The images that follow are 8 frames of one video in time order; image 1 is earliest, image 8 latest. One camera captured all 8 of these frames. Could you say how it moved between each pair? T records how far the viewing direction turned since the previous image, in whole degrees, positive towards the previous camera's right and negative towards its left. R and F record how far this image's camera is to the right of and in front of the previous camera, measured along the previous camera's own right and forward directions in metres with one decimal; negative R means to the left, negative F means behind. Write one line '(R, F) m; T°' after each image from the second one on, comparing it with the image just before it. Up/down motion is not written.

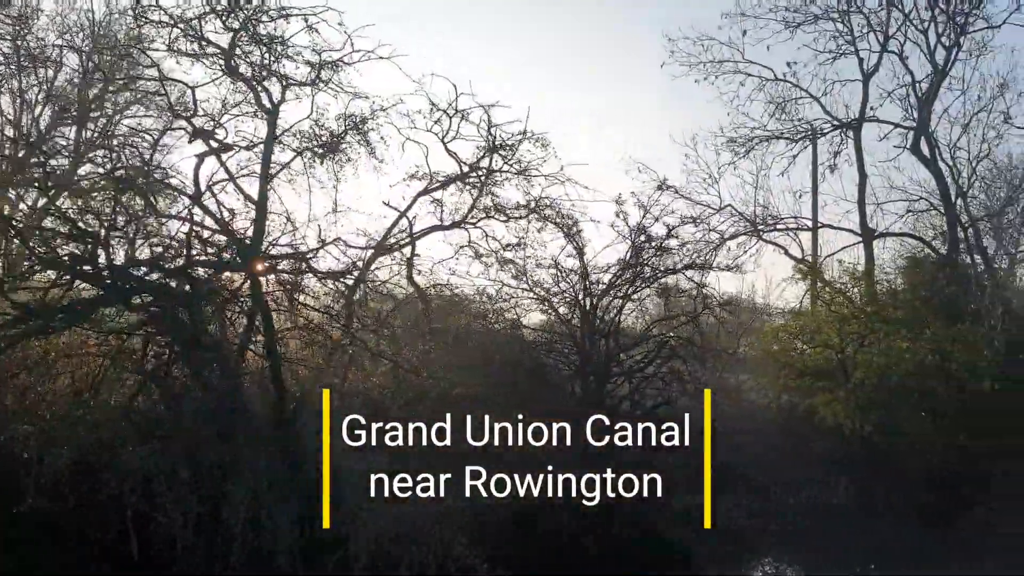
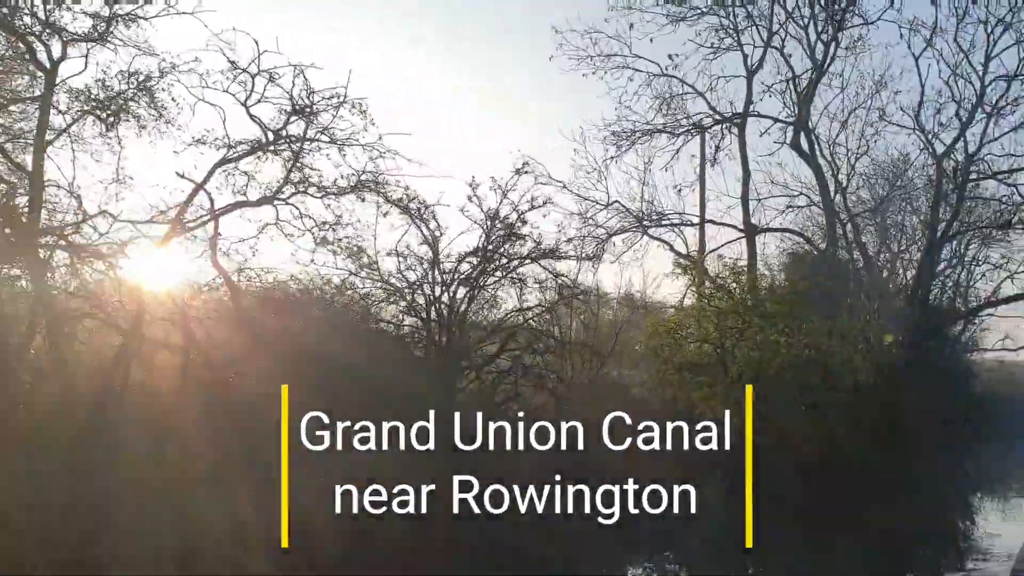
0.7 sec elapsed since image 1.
(+0.4, +0.5) m; +5°
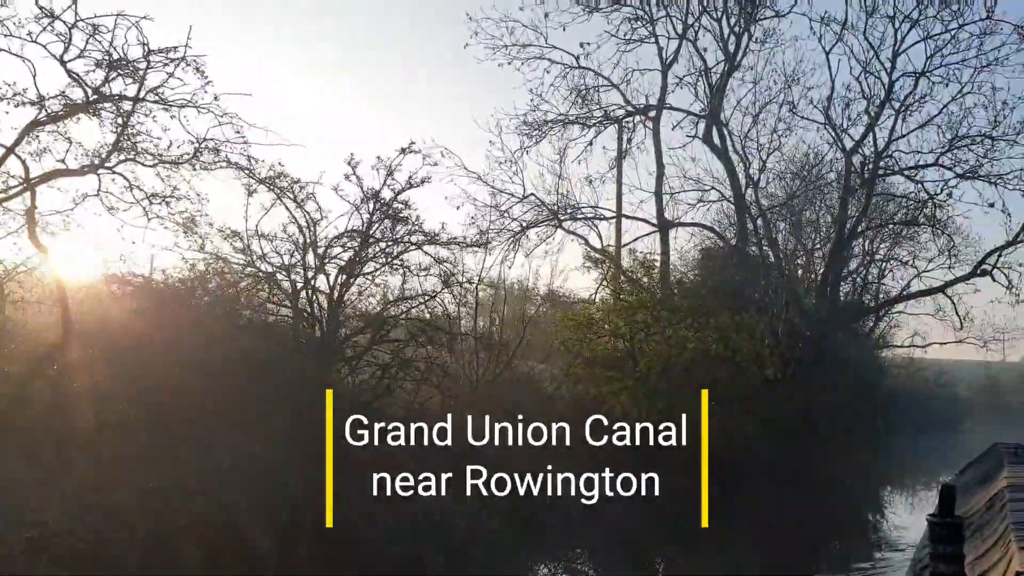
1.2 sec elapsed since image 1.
(+0.3, +0.4) m; +4°
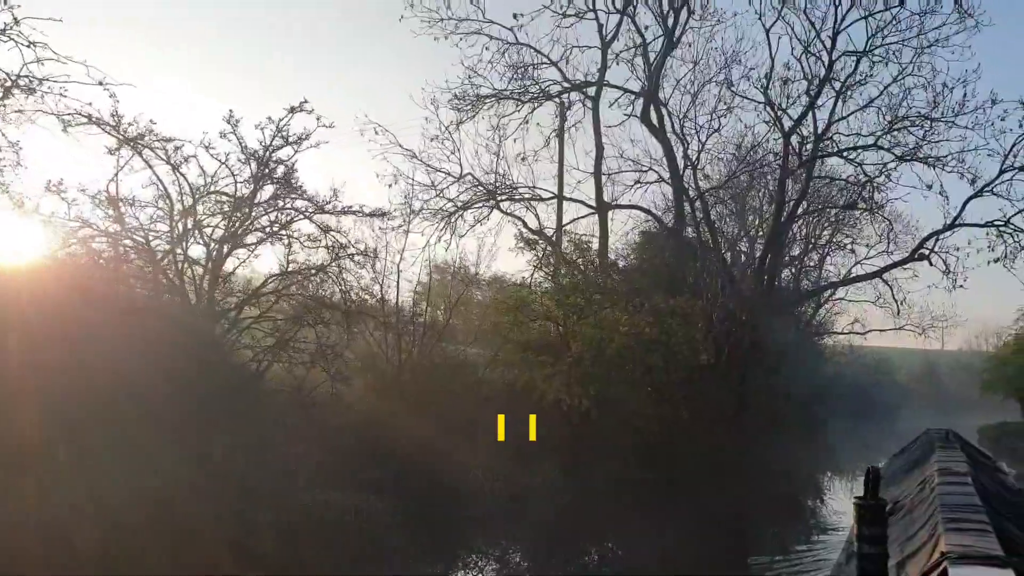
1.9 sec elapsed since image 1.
(+0.3, +0.6) m; +3°
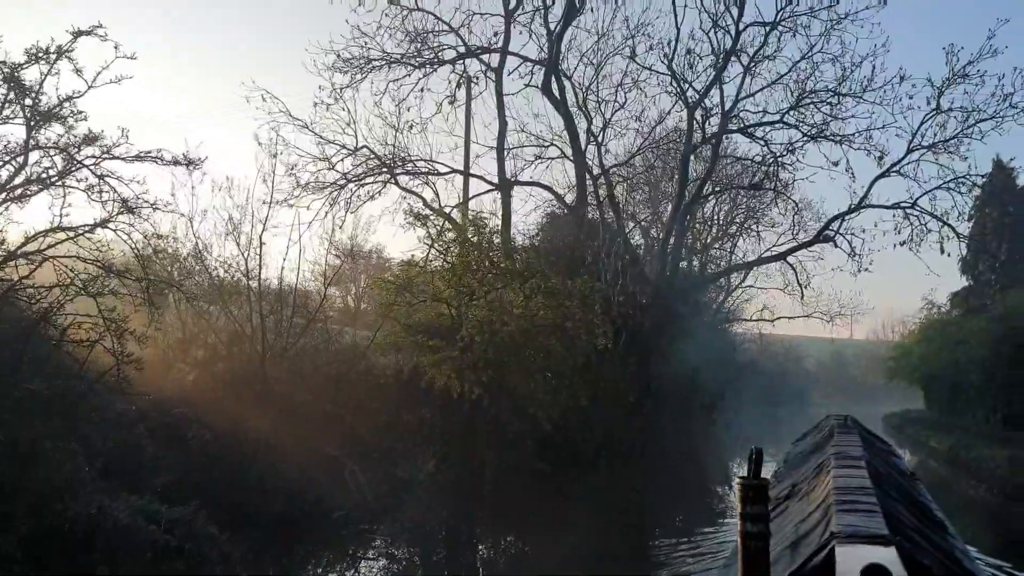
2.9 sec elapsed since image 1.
(+0.5, +1.0) m; +4°
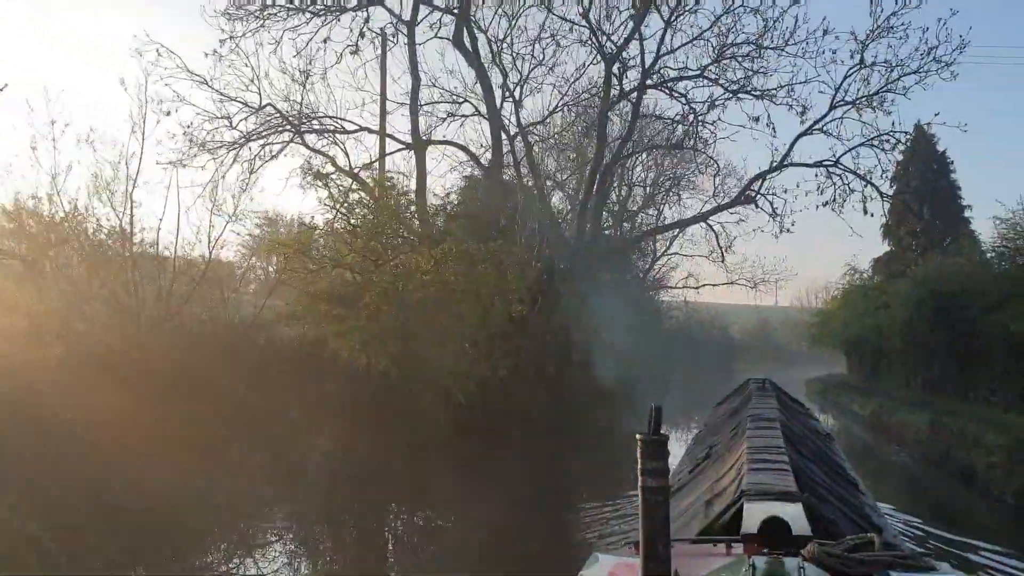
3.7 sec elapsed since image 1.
(+0.3, +0.8) m; +4°
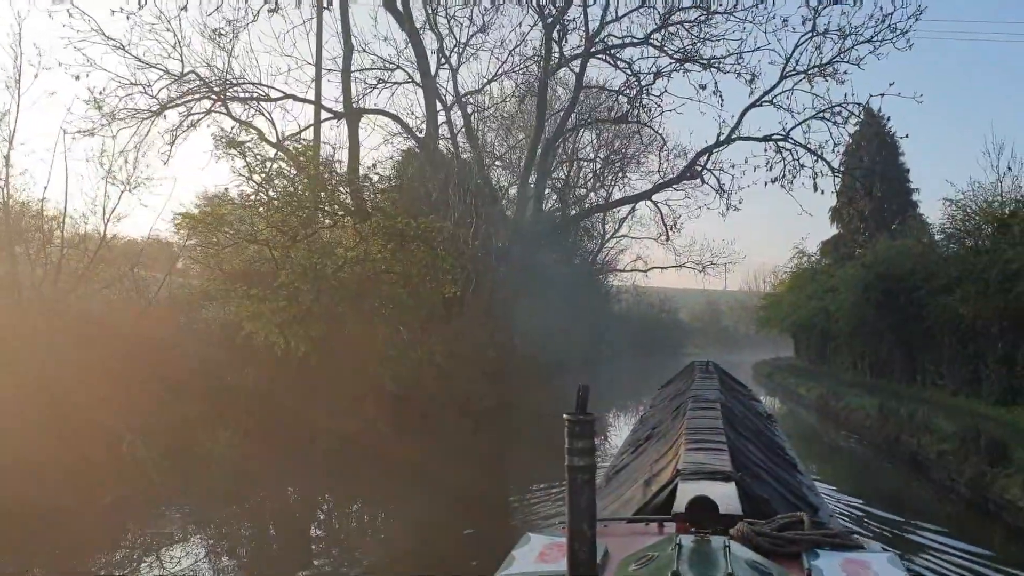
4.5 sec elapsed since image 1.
(+0.3, +0.9) m; +3°
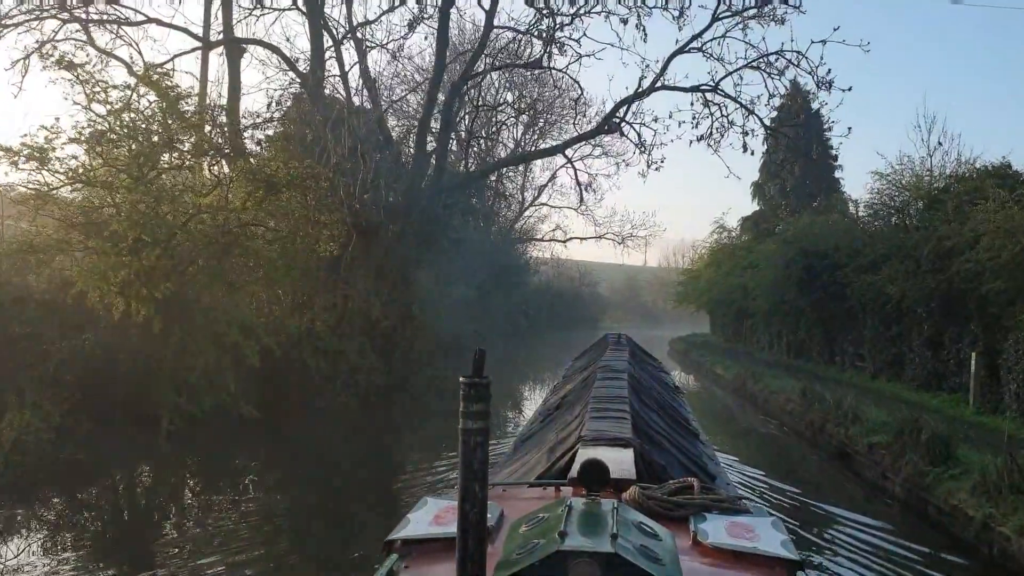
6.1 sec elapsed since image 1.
(+0.4, +1.7) m; +4°
